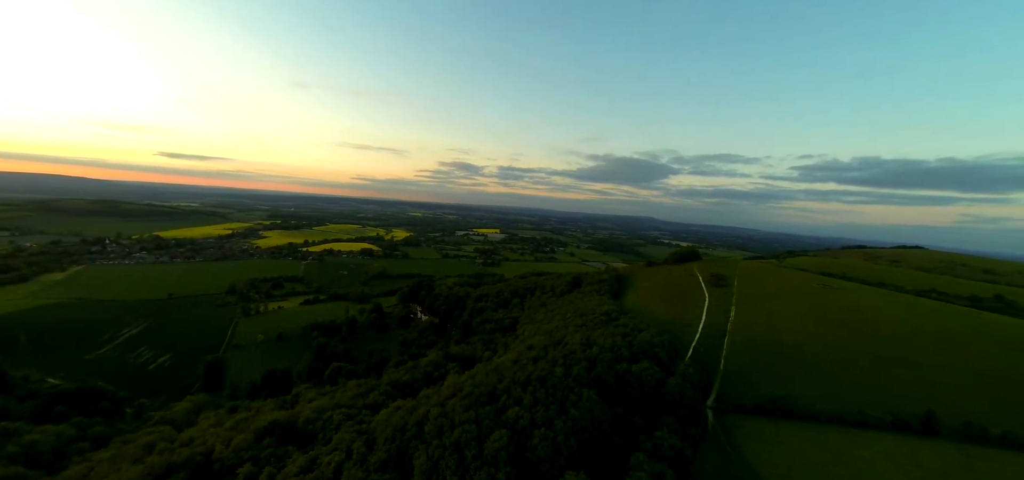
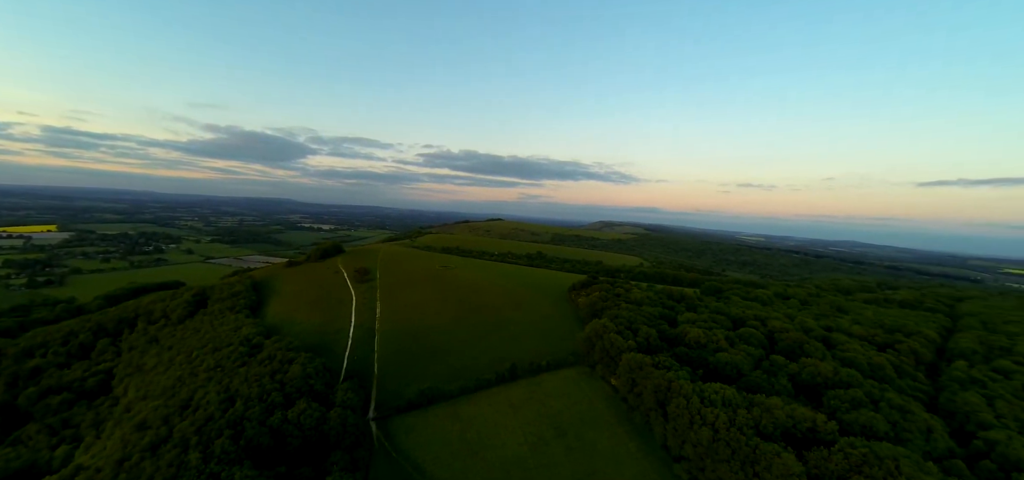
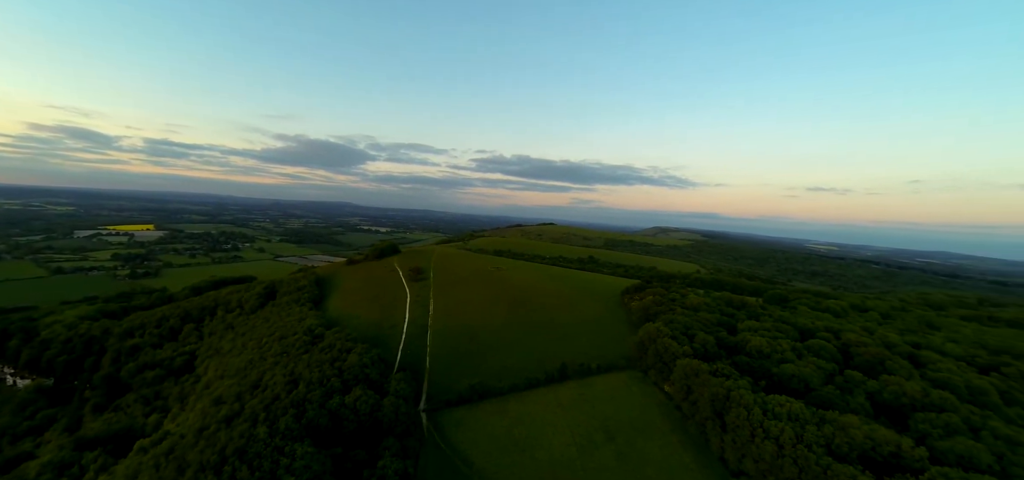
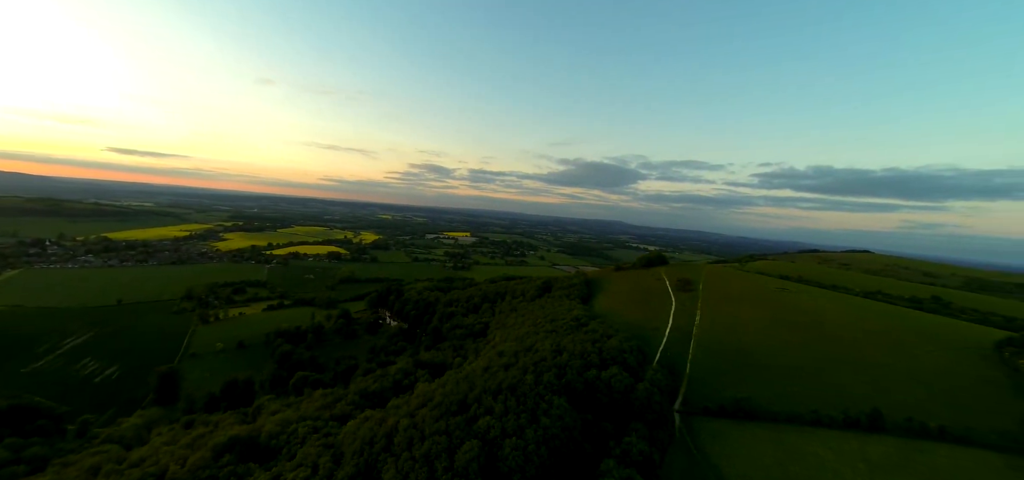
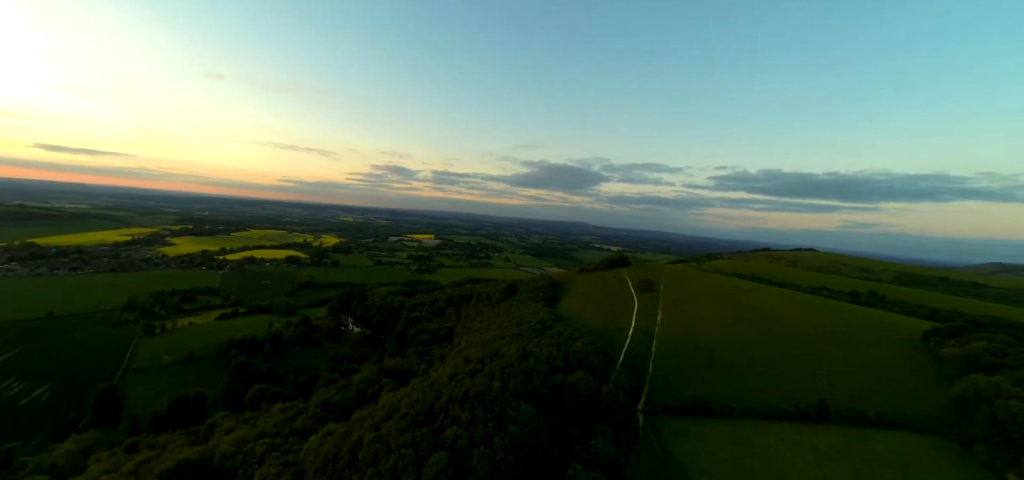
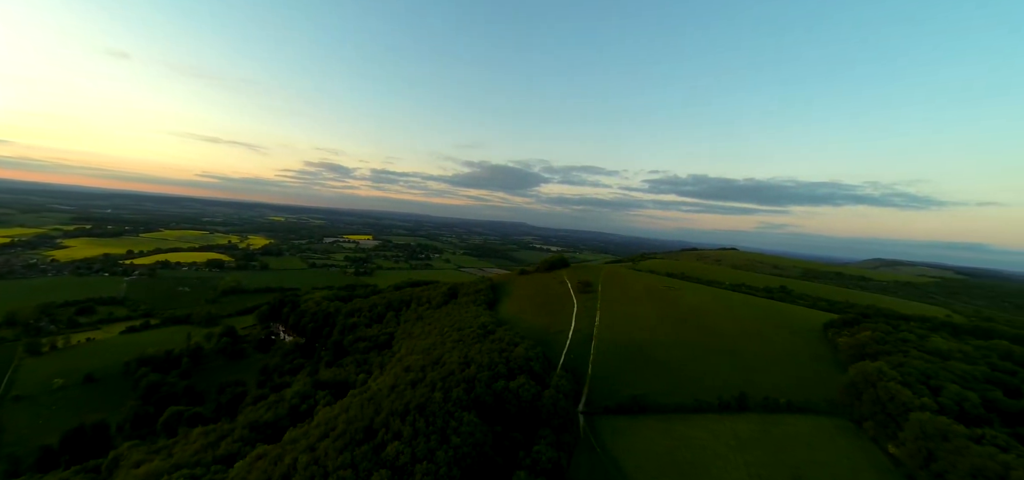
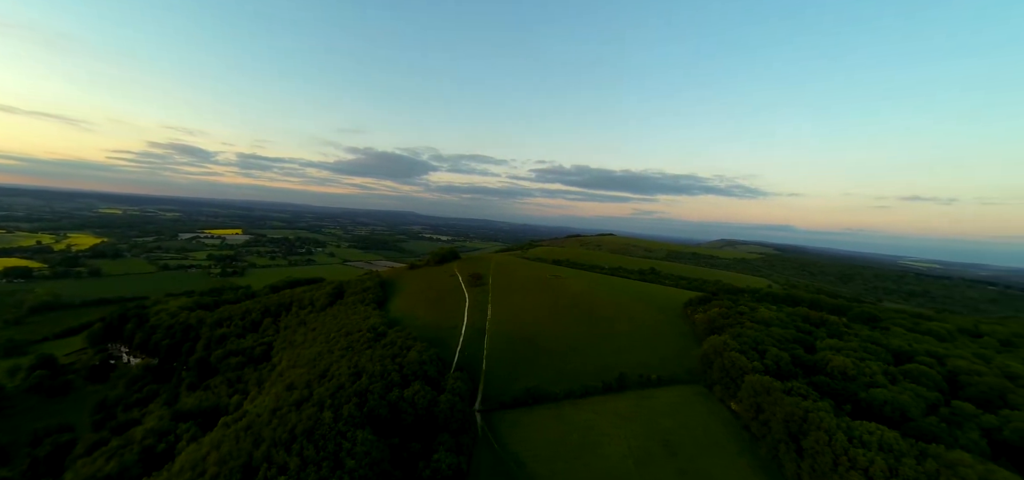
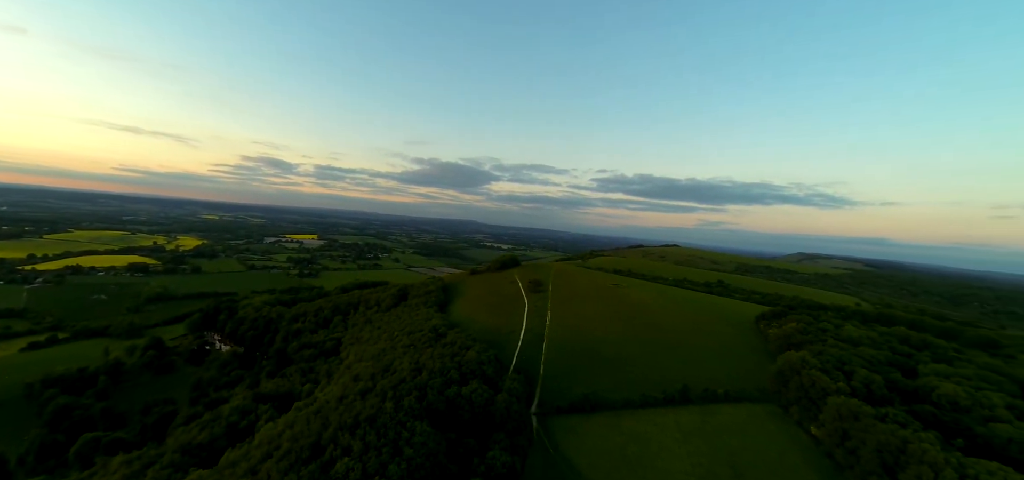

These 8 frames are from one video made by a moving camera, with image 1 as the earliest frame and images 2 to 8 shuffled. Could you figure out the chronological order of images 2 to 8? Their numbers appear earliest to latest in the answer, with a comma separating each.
4, 5, 6, 8, 7, 3, 2
